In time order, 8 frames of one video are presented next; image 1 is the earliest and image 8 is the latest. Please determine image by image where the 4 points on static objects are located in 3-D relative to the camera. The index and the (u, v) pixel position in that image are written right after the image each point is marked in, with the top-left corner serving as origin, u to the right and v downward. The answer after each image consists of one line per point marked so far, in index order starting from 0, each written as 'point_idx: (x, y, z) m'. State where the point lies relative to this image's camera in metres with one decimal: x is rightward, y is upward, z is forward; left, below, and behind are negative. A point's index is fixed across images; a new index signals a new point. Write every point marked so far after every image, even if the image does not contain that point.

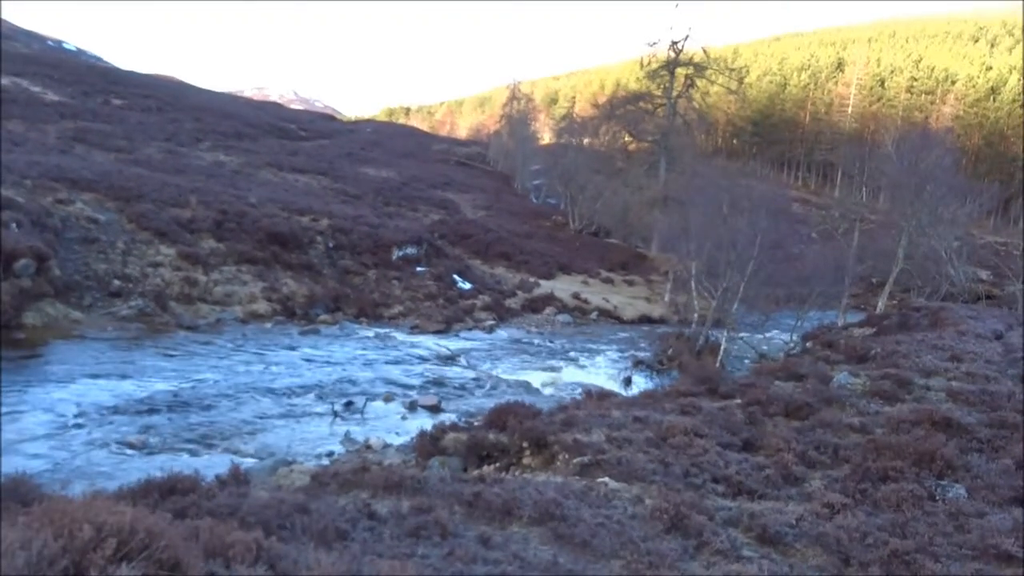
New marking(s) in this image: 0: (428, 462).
0: (-1.0, -1.9, +9.7) m
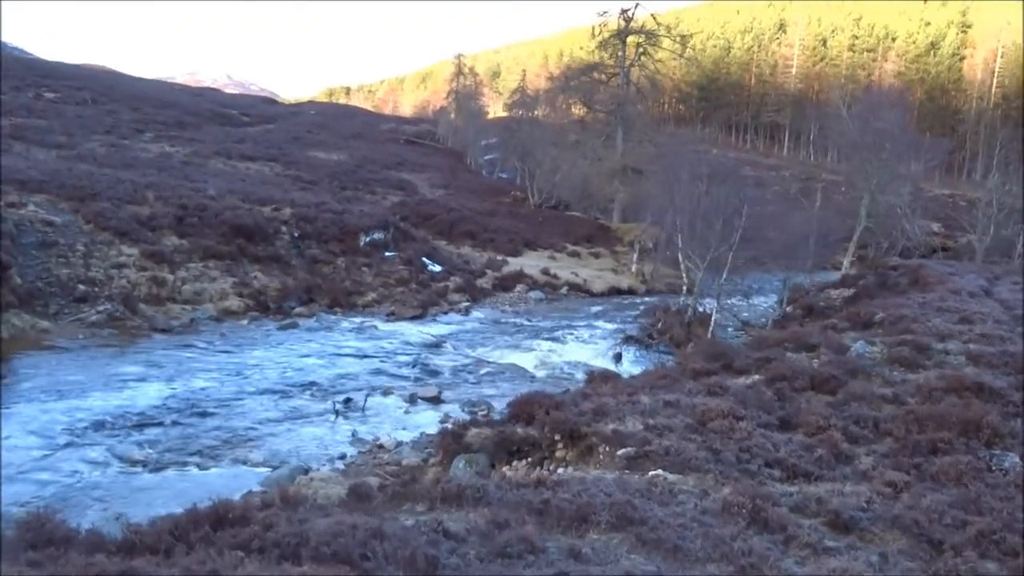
0: (-0.6, -1.9, +9.4) m
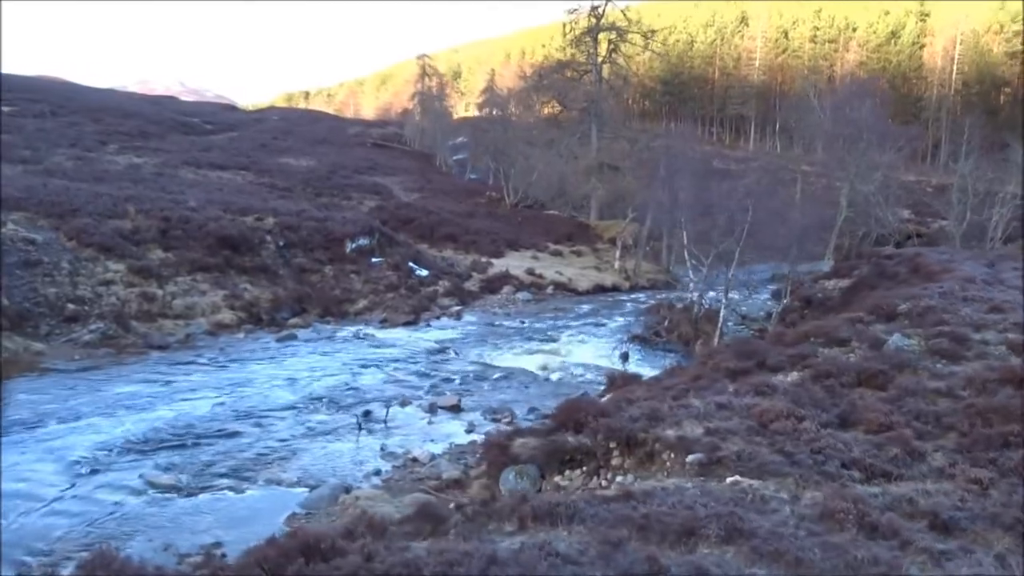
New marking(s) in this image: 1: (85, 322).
0: (-0.1, -1.9, +9.2) m
1: (-9.9, -0.8, +20.0) m
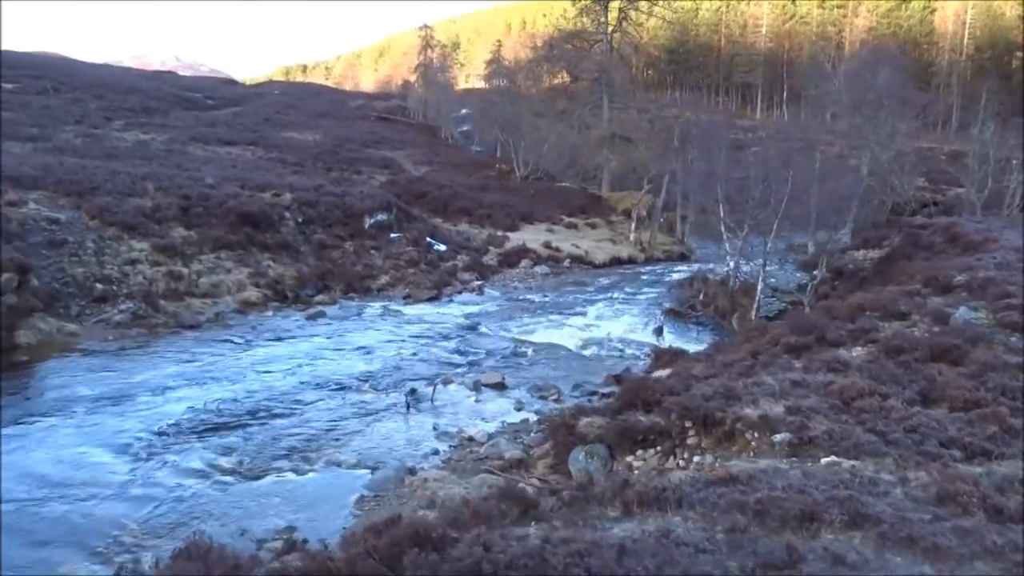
0: (+0.7, -1.7, +9.0) m
1: (-9.1, -0.3, +19.8) m
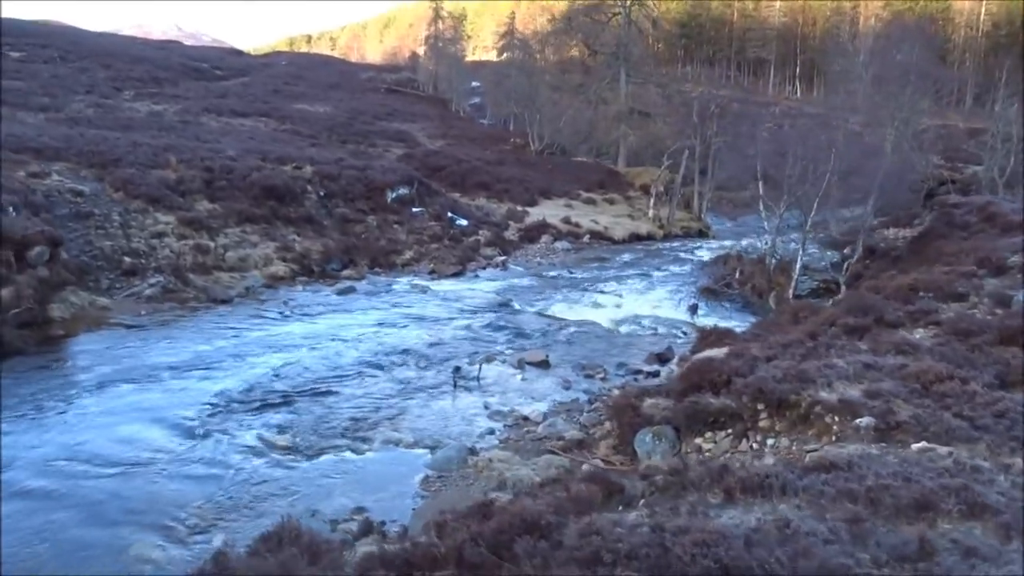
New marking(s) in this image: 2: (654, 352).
0: (+1.4, -1.5, +8.9) m
1: (-8.4, +0.3, +19.7) m
2: (+2.5, -1.1, +15.1) m
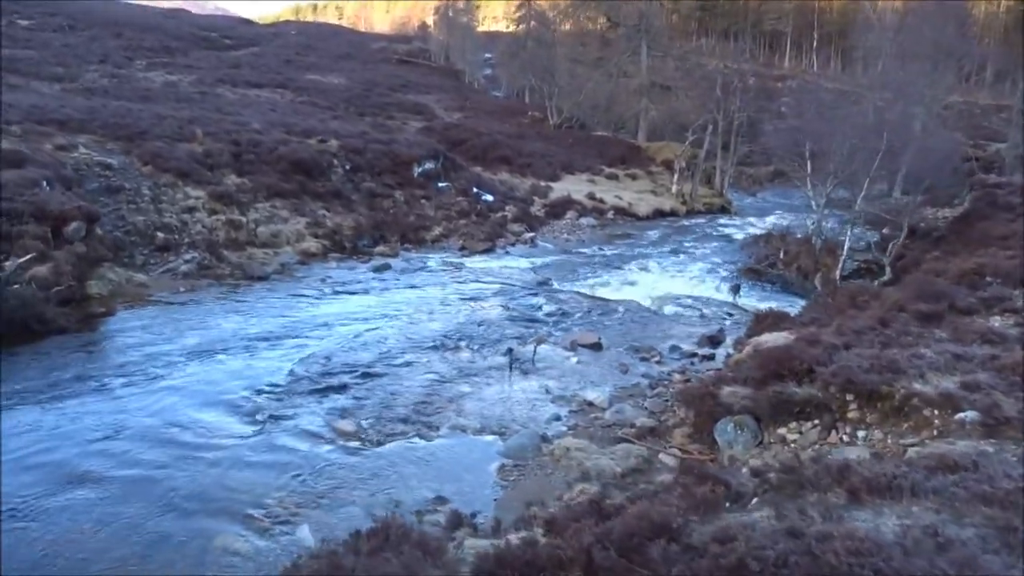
0: (+2.2, -1.4, +8.8) m
1: (-7.5, +0.8, +19.4) m
2: (+3.4, -0.8, +14.9) m
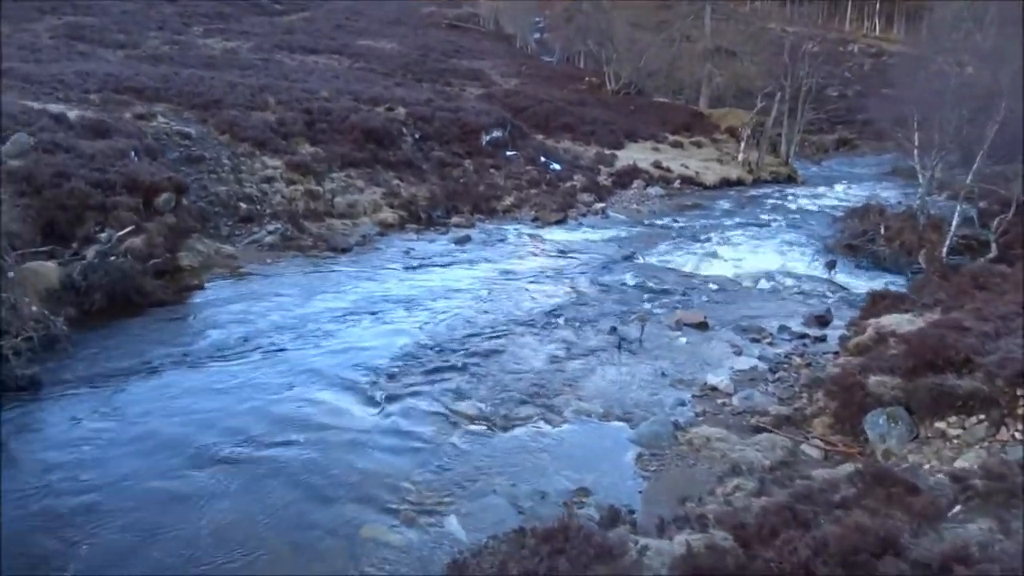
0: (+3.6, -1.2, +8.3) m
1: (-5.6, +1.5, +19.3) m
2: (+5.0, -0.4, +14.3) m
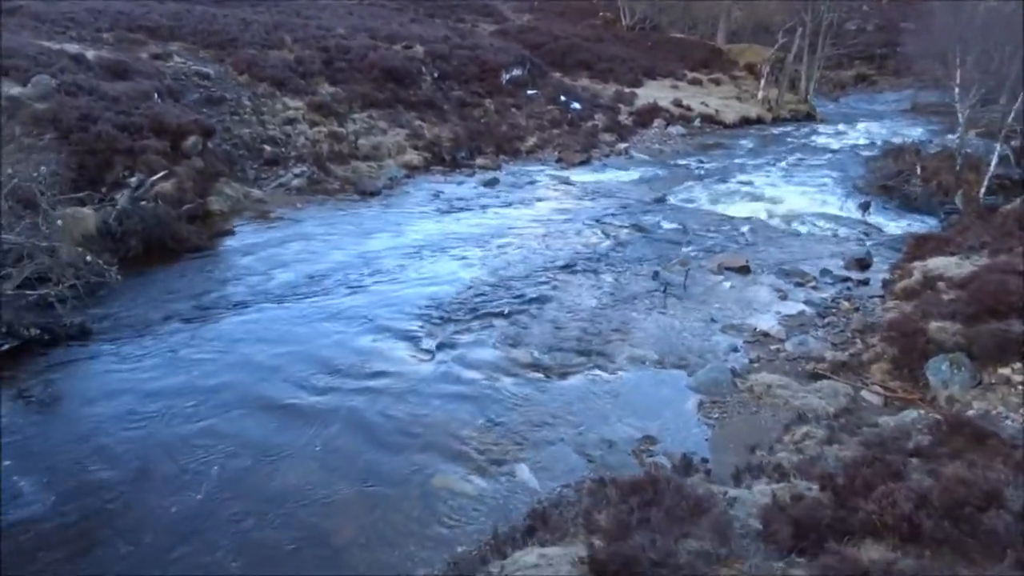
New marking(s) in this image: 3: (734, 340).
0: (+4.2, -0.7, +8.2) m
1: (-5.0, +2.7, +19.1) m
2: (+5.6, +0.5, +14.2) m
3: (+2.7, -0.7, +10.5) m
